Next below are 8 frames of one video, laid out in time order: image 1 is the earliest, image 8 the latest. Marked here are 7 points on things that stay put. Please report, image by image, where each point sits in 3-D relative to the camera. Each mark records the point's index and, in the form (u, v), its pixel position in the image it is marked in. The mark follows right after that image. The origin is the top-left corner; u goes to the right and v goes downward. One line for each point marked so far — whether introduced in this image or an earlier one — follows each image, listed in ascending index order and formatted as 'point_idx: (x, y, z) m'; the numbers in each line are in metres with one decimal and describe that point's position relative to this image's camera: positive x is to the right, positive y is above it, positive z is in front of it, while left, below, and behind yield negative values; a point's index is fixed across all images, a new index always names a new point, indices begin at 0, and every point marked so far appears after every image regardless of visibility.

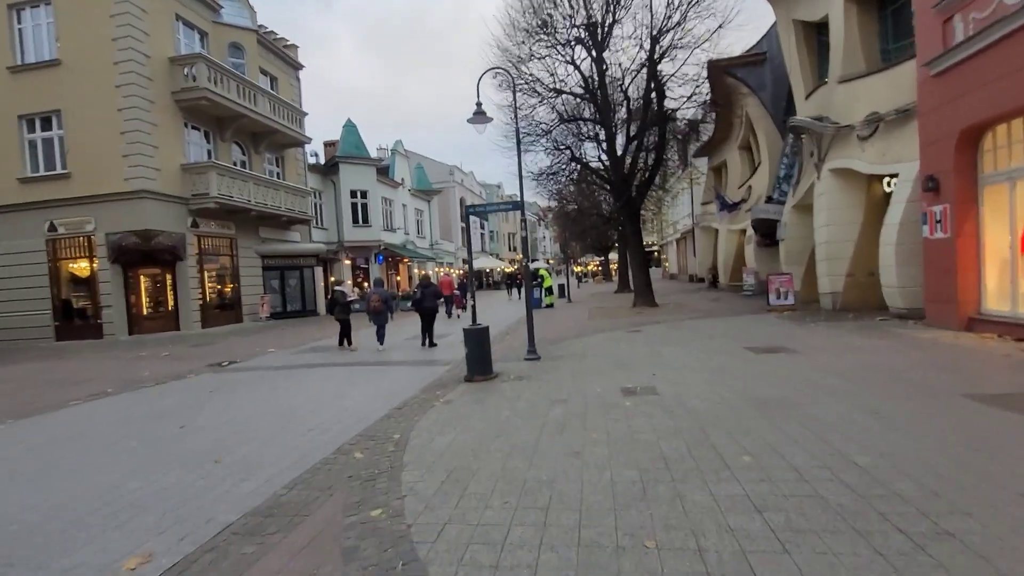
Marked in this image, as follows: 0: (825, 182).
0: (+9.8, +3.3, +15.1) m
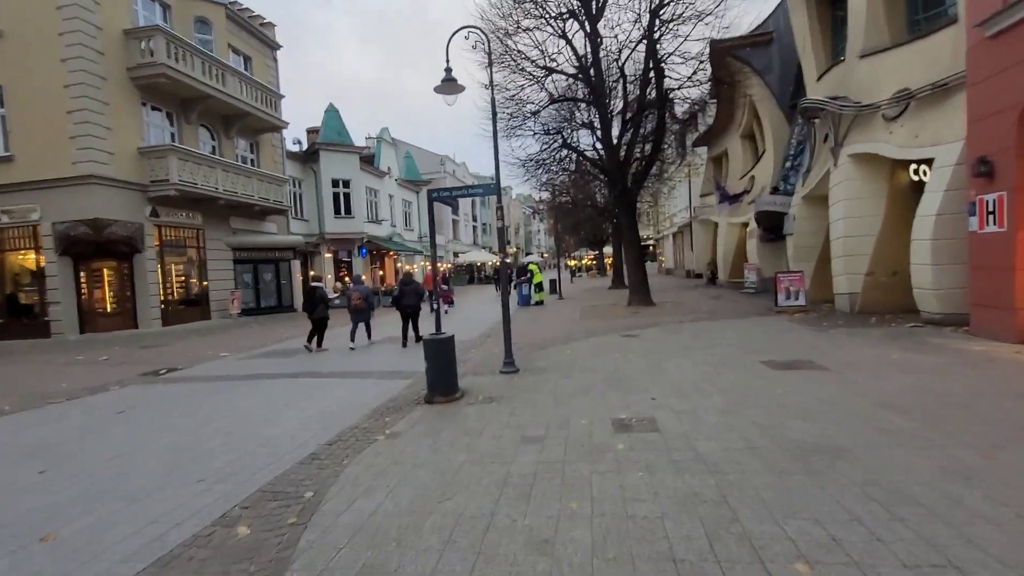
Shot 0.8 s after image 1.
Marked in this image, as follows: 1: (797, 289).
0: (+9.3, +3.4, +13.7) m
1: (+8.7, -0.1, +14.9) m
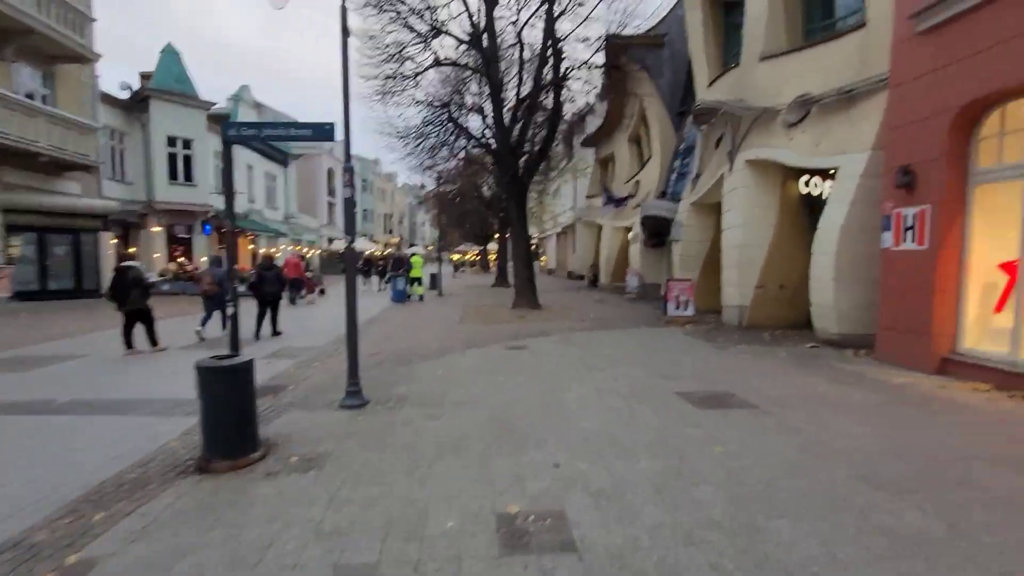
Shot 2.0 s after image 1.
0: (+6.1, +3.1, +13.3) m
1: (+5.1, -0.3, +14.4) m
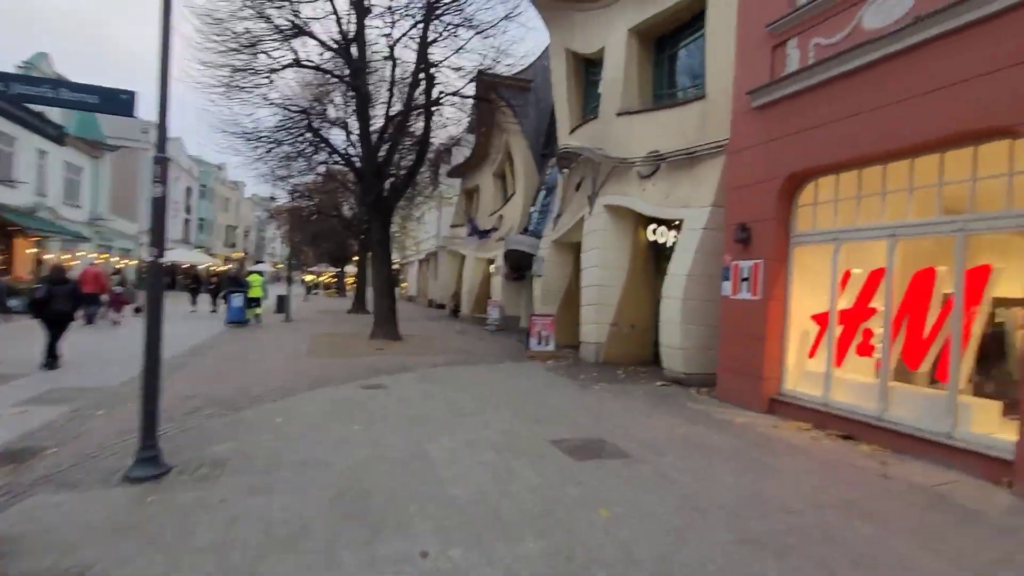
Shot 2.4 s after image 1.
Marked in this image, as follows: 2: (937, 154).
0: (+2.5, +2.0, +14.0) m
1: (+1.1, -1.4, +14.6) m
2: (+5.8, +1.8, +6.6) m
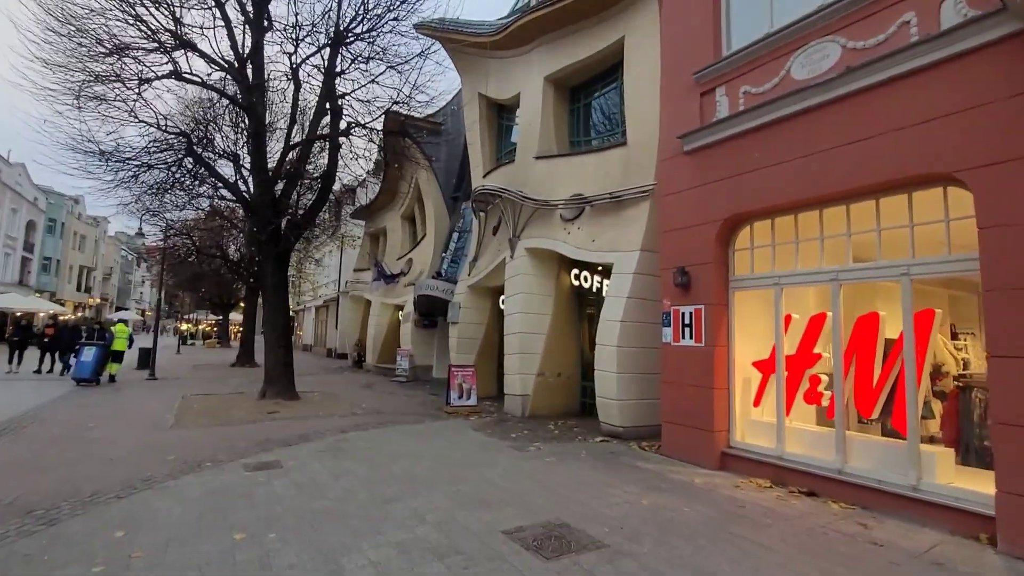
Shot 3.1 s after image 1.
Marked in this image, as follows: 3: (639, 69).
0: (+0.3, +0.7, +13.3) m
1: (-1.2, -2.7, +13.3) m
2: (+4.9, +1.2, +6.7) m
3: (+3.1, +5.3, +11.8) m
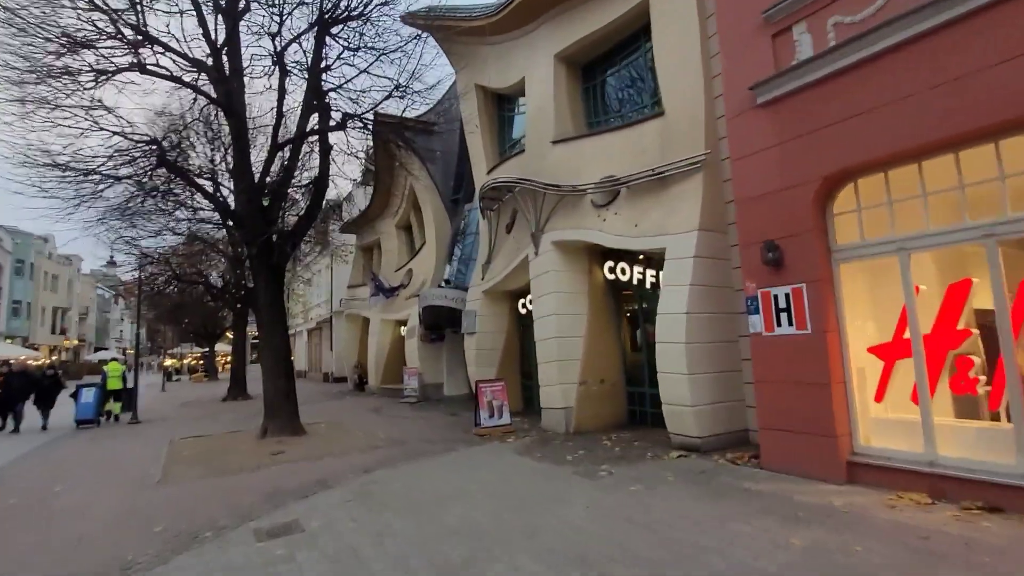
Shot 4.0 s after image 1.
0: (+0.9, +0.7, +11.9) m
1: (-0.3, -2.8, +11.7) m
2: (+5.7, +1.7, +5.4) m
3: (+3.4, +5.5, +10.5) m
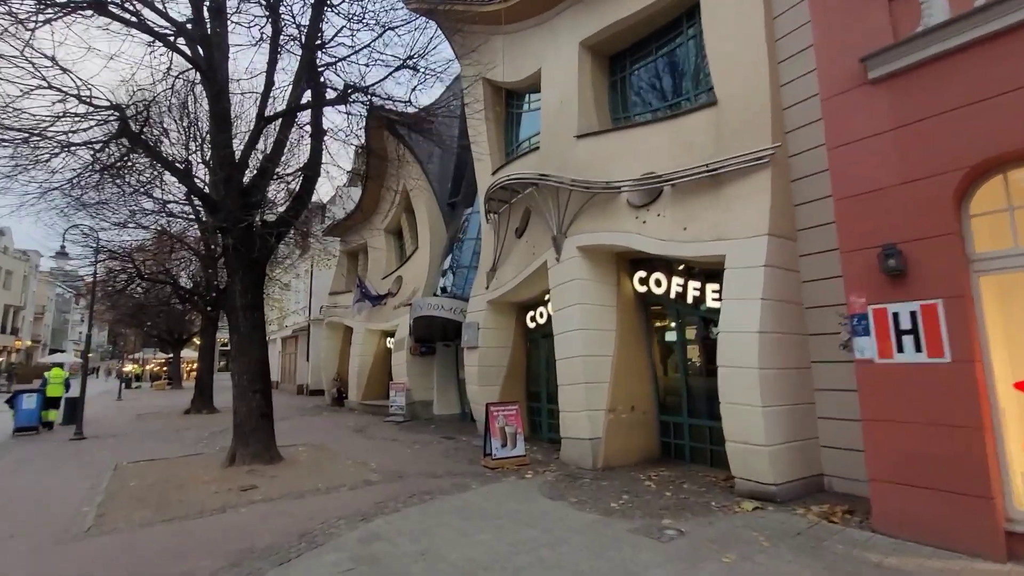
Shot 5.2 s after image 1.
0: (+1.3, +0.5, +10.4) m
1: (+0.1, -3.0, +10.1) m
2: (+6.5, +1.5, +4.1) m
3: (+4.0, +5.3, +9.2) m
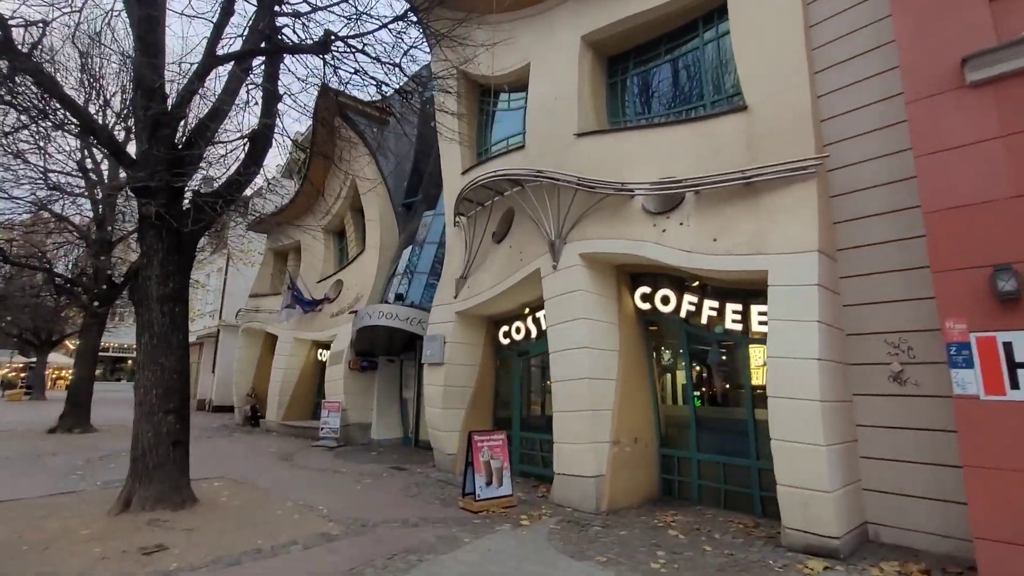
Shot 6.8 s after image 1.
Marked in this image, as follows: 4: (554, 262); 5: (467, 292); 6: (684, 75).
0: (+1.2, +0.3, +9.1) m
1: (-0.2, -3.1, +8.4) m
2: (+7.3, +1.2, +3.8) m
3: (+4.4, +4.9, +8.6) m
4: (+0.8, +0.5, +9.6) m
5: (-1.1, -0.1, +12.1) m
6: (+3.6, +4.7, +10.7) m
